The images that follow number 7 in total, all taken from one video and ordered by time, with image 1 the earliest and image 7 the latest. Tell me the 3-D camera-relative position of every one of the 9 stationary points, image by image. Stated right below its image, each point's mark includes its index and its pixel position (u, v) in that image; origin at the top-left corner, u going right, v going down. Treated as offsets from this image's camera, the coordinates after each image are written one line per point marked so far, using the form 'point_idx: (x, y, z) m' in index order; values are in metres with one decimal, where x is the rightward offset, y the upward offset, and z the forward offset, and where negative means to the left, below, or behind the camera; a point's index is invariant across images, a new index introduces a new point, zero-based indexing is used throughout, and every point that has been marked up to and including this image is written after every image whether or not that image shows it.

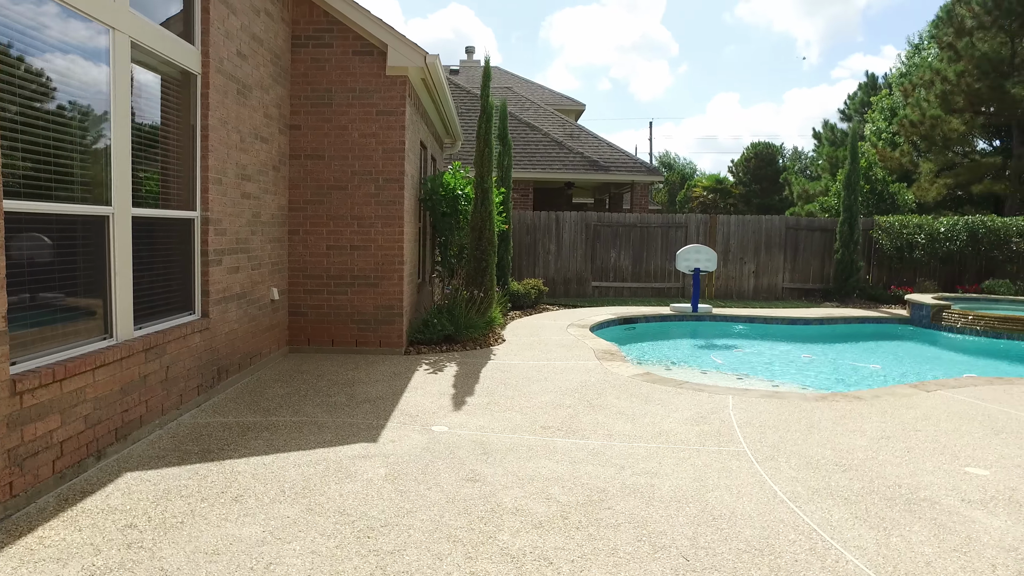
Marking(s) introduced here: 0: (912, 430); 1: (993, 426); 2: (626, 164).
0: (+3.1, -1.1, +5.1) m
1: (+3.8, -1.1, +5.3) m
2: (+2.6, +2.8, +15.2) m
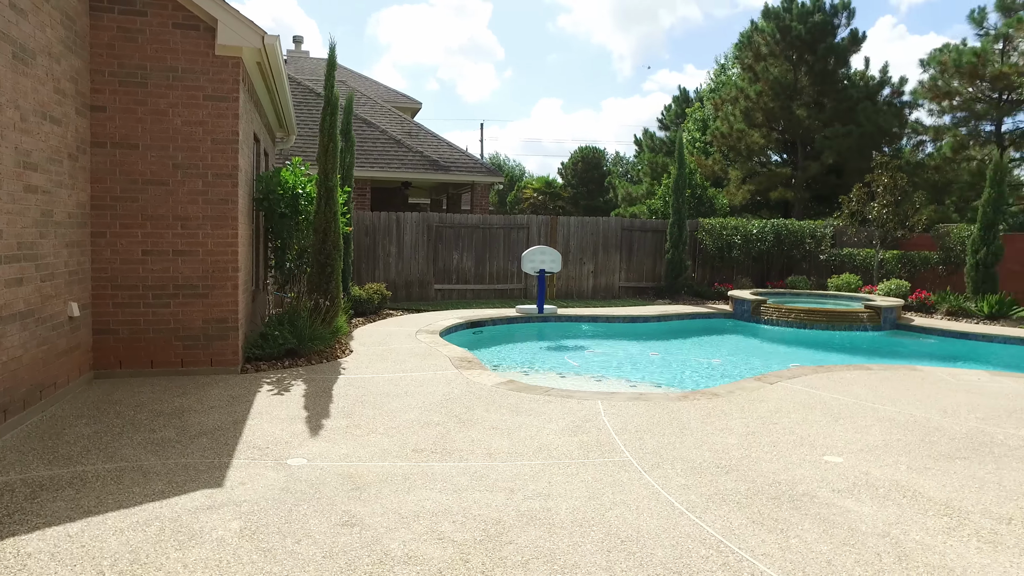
0: (+2.1, -1.1, +5.3) m
1: (+2.8, -1.1, +5.7) m
2: (-1.0, +2.8, +15.0) m
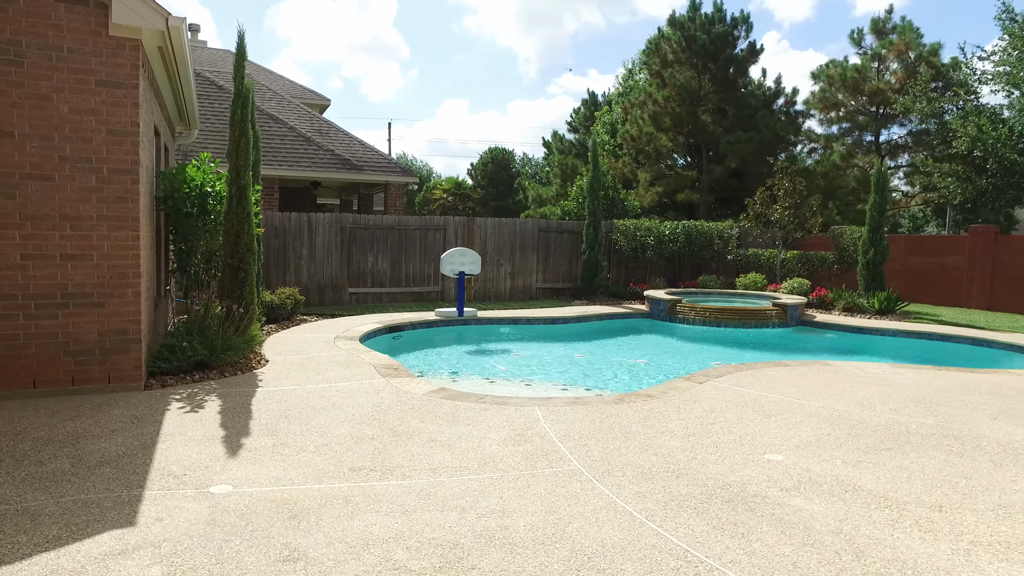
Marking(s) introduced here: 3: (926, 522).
0: (+1.6, -1.1, +5.4) m
1: (+2.2, -1.1, +5.8) m
2: (-2.8, +2.7, +14.5) m
3: (+2.3, -1.3, +3.7) m
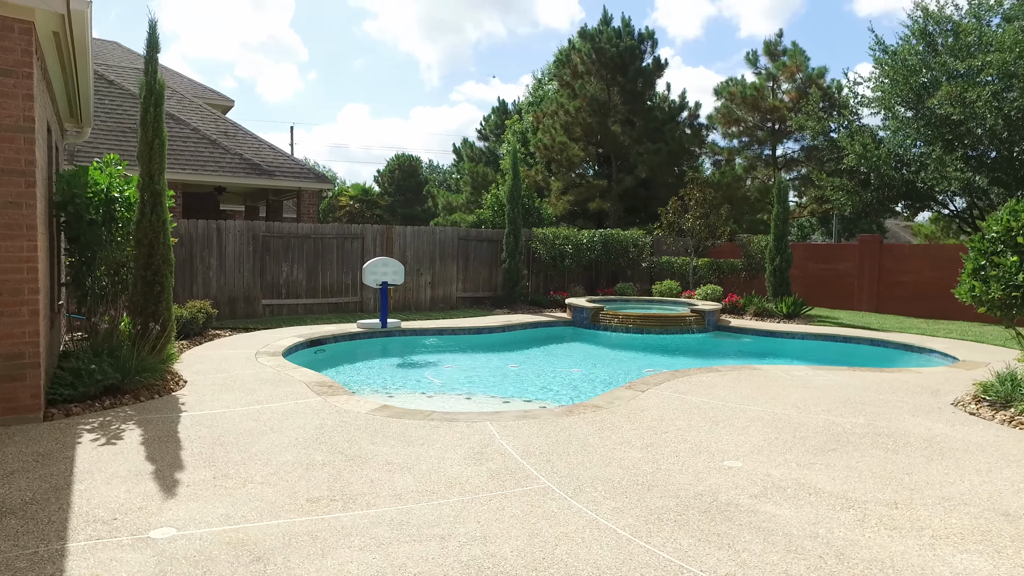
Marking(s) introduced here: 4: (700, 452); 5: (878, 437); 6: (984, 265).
0: (+1.2, -1.2, +5.4) m
1: (+1.8, -1.2, +5.9) m
2: (-4.5, +2.5, +13.9) m
3: (+2.2, -1.3, +3.8) m
4: (+1.4, -1.2, +5.0) m
5: (+3.0, -1.2, +5.5) m
6: (+4.5, +0.2, +6.4) m
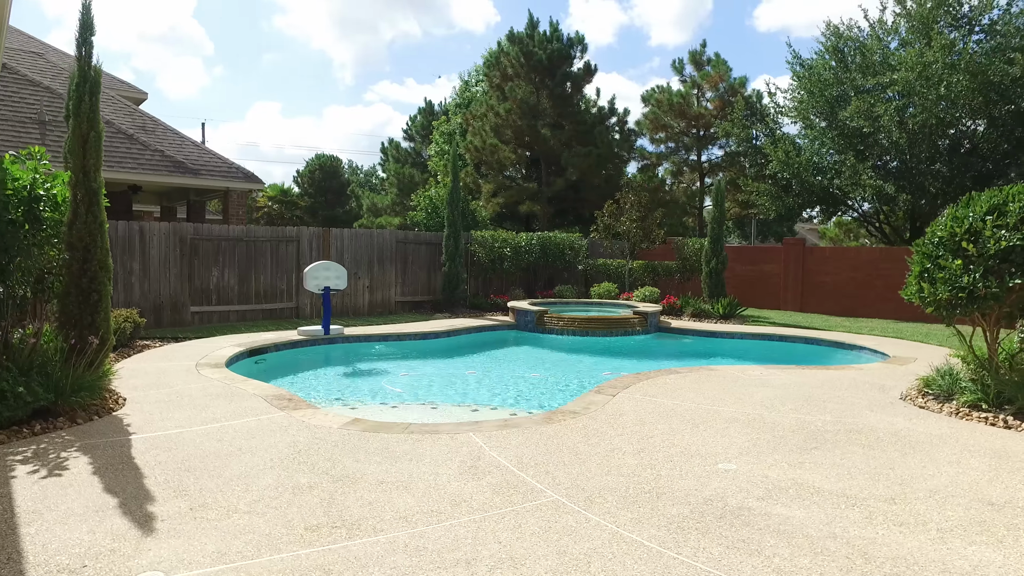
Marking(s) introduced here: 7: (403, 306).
0: (+1.1, -1.2, +5.4) m
1: (+1.6, -1.2, +5.9) m
2: (-5.7, +2.4, +13.0) m
3: (+2.2, -1.3, +3.9) m
4: (+1.3, -1.2, +5.0) m
5: (+2.9, -1.2, +5.7) m
6: (+4.2, +0.2, +6.7) m
7: (-2.4, -0.4, +14.4) m
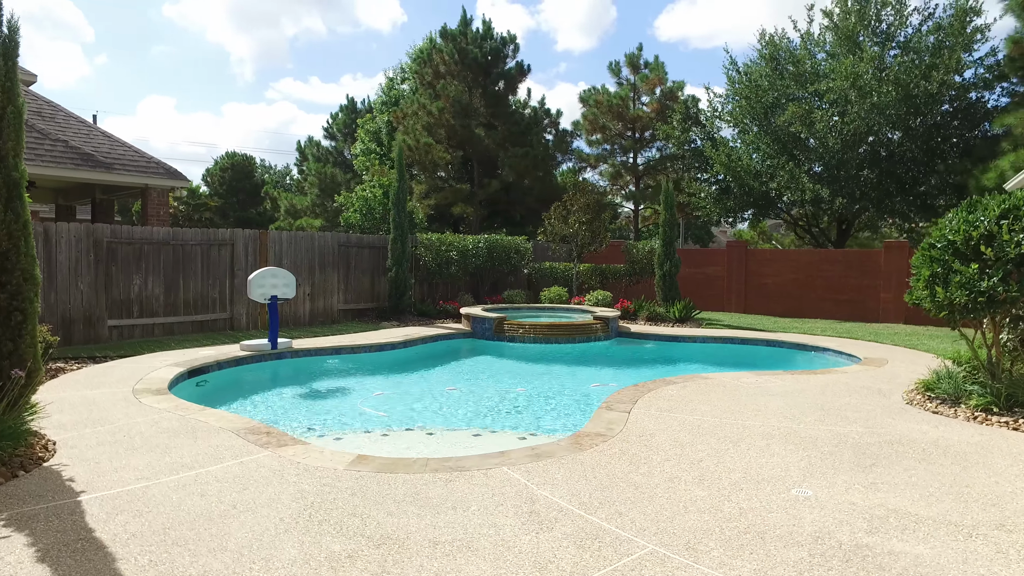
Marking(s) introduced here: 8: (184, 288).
0: (+1.4, -1.2, +4.8) m
1: (+1.7, -1.2, +5.4) m
2: (-6.5, +2.2, +11.5) m
3: (+2.7, -1.4, +3.5) m
4: (+1.6, -1.3, +4.4) m
5: (+3.1, -1.3, +5.3) m
6: (+4.2, +0.2, +6.6) m
7: (-3.3, -0.5, +13.3) m
8: (-5.1, 0.0, +10.4) m
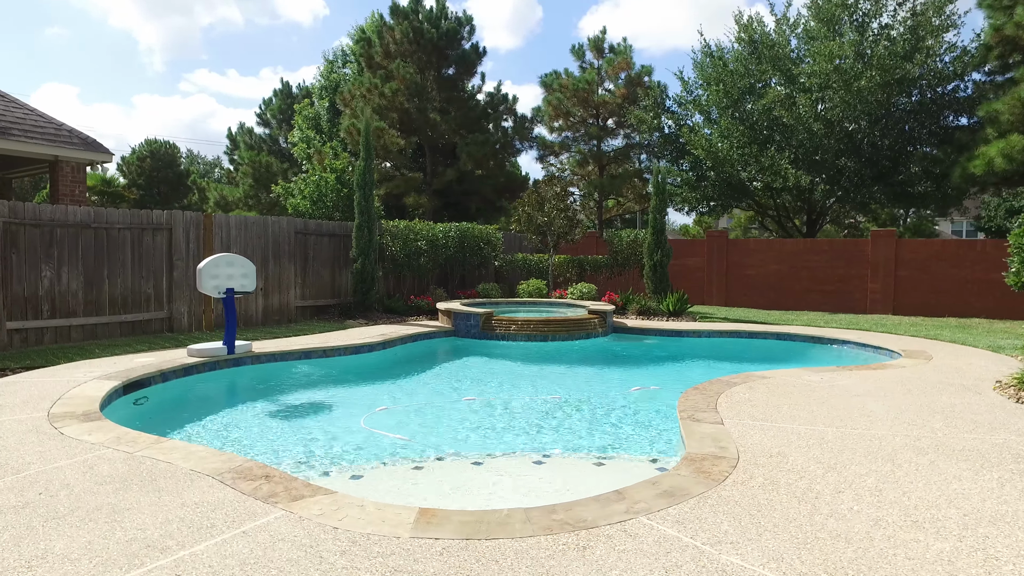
0: (+2.0, -1.1, +3.5) m
1: (+2.3, -1.1, +4.2) m
2: (-6.6, +2.2, +9.3) m
3: (+3.4, -1.2, +2.4) m
4: (+2.3, -1.1, +3.2) m
5: (+3.6, -1.1, +4.2) m
6: (+4.6, +0.4, +5.6) m
7: (-3.6, -0.4, +11.5) m
8: (-5.1, +0.1, +8.4) m
